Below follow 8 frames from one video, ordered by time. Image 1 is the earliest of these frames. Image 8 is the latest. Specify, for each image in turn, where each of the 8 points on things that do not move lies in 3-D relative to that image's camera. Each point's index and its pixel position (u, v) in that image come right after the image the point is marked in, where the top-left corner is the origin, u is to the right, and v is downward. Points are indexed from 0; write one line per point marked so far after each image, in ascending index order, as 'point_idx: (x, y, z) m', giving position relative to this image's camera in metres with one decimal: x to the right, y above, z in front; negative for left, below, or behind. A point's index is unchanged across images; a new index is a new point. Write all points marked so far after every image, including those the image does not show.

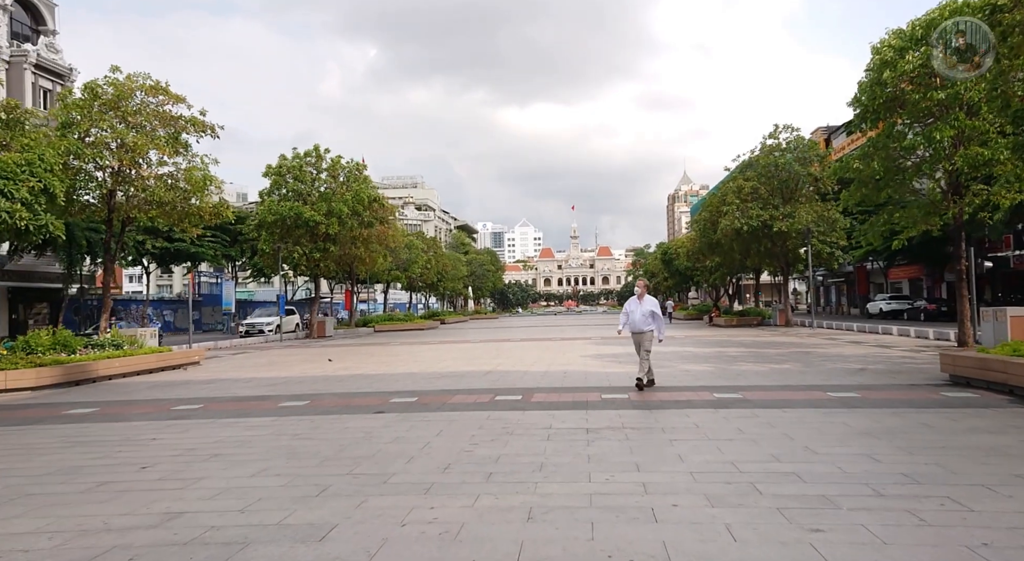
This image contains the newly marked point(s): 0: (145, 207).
0: (-11.4, +2.3, +19.8) m
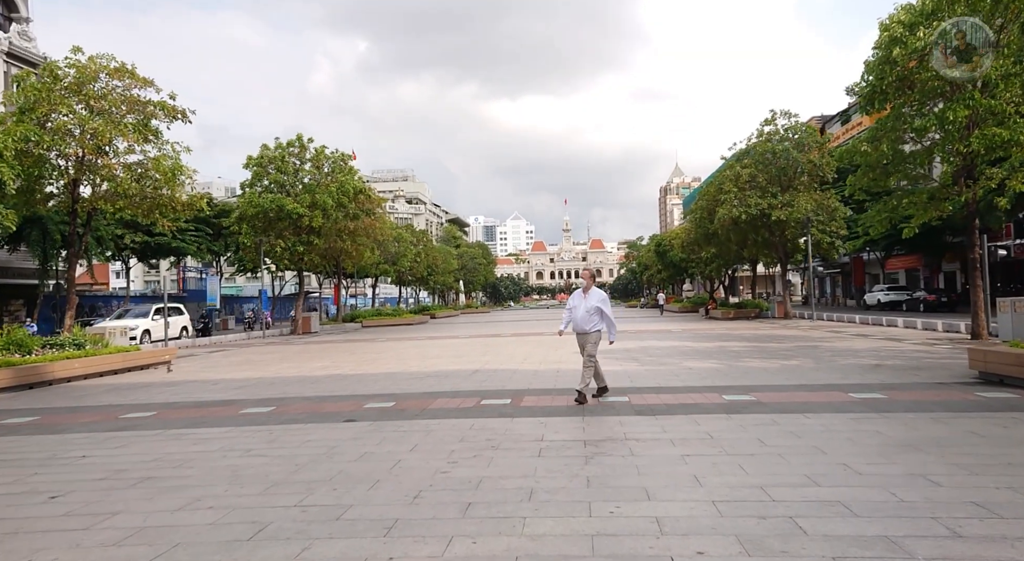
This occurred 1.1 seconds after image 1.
0: (-11.7, +2.4, +18.7) m
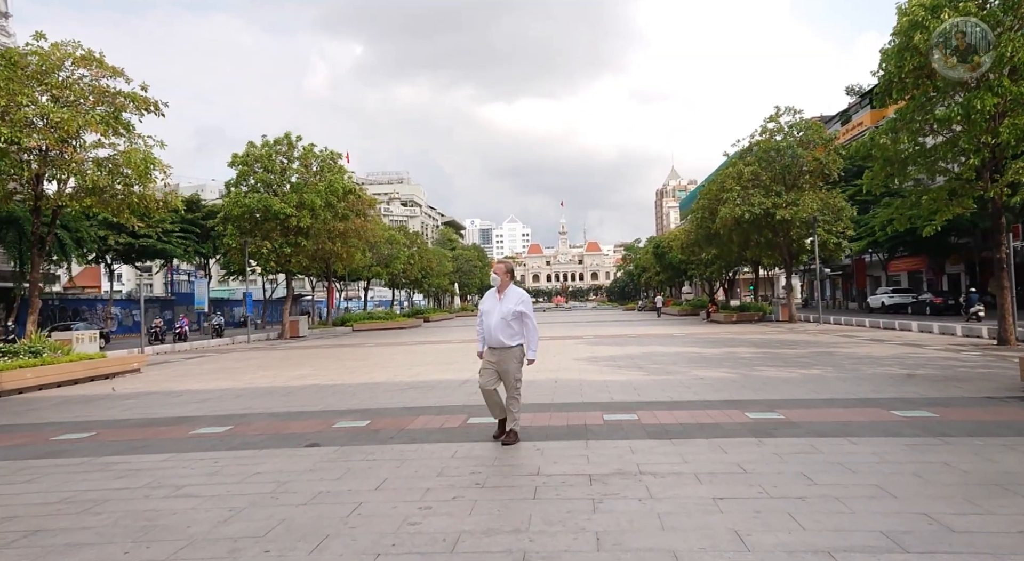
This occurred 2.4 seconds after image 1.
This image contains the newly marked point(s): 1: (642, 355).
0: (-11.9, +2.3, +17.5) m
1: (+3.3, -1.9, +16.3) m
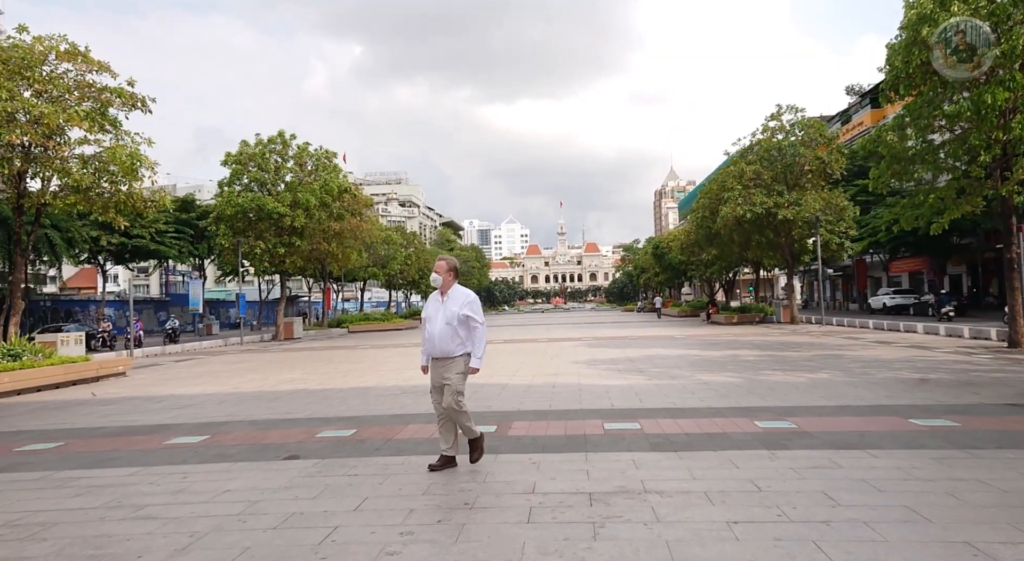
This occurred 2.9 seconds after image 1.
0: (-12.0, +2.3, +17.0) m
1: (+3.2, -1.9, +15.8) m
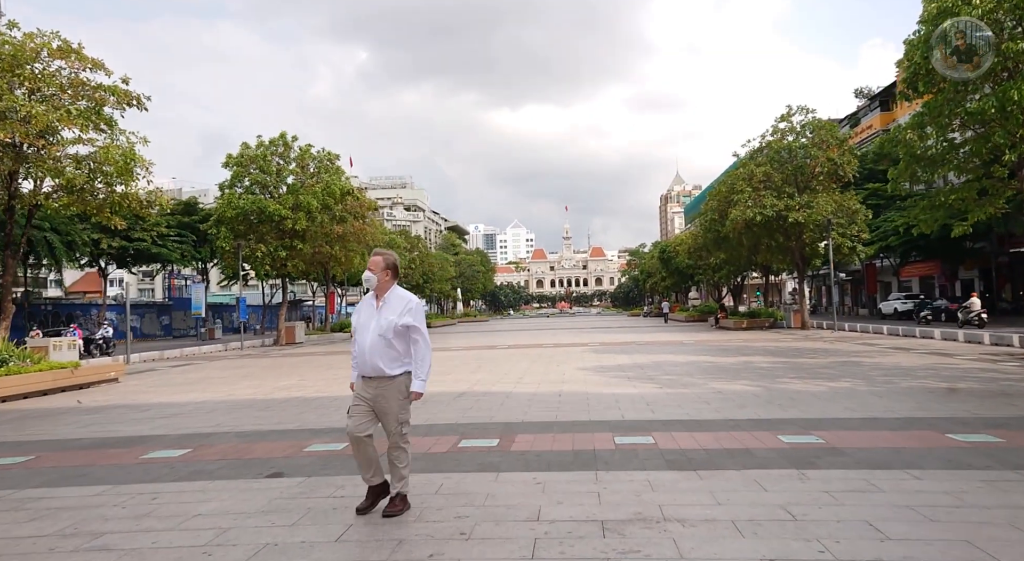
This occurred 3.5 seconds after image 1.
0: (-11.8, +2.2, +16.6) m
1: (+3.3, -2.0, +15.3) m
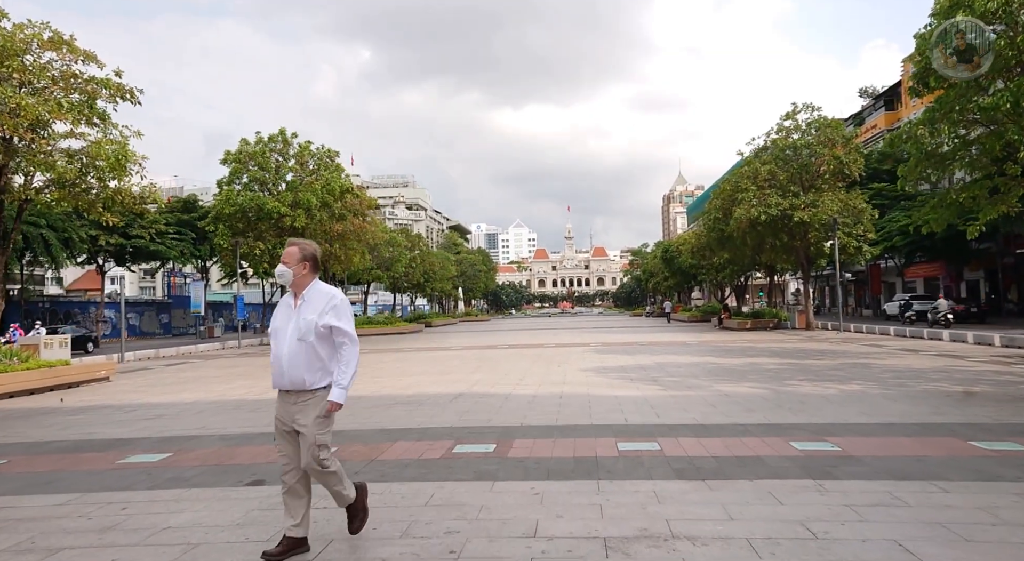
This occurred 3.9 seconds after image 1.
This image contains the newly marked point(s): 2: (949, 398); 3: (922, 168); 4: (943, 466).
0: (-11.8, +2.3, +16.3) m
1: (+3.3, -2.0, +14.9) m
2: (+6.1, -1.6, +9.0) m
3: (+10.0, +2.7, +15.7) m
4: (+3.6, -1.5, +5.3) m
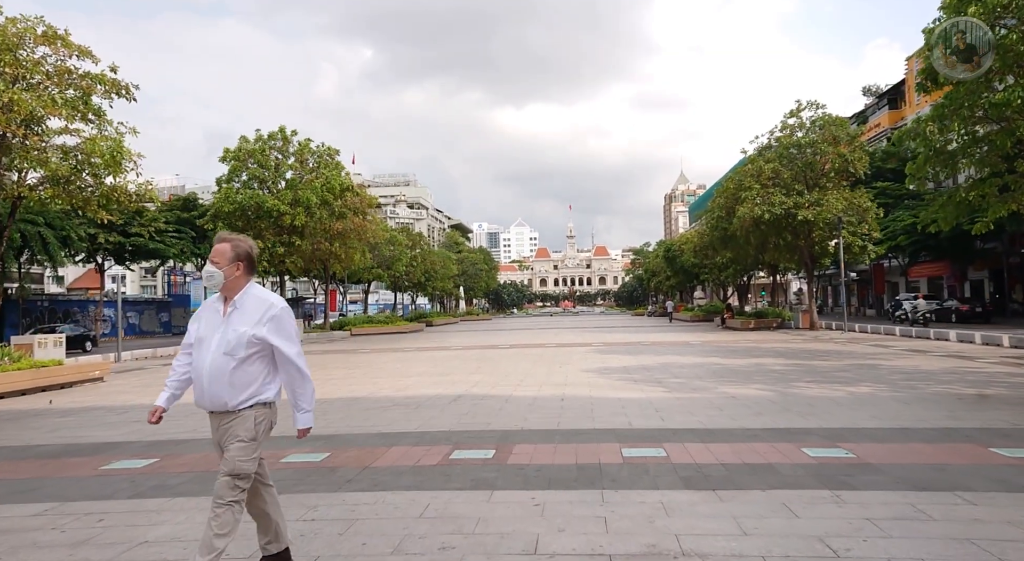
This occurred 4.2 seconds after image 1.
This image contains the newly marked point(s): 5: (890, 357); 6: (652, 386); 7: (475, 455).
0: (-11.8, +2.4, +16.1) m
1: (+3.3, -1.9, +14.6) m
2: (+6.1, -1.6, +8.7) m
3: (+10.0, +2.8, +15.4) m
4: (+3.6, -1.5, +5.0) m
5: (+9.1, -1.8, +15.5) m
6: (+2.5, -1.8, +11.2) m
7: (-0.4, -1.7, +6.2) m
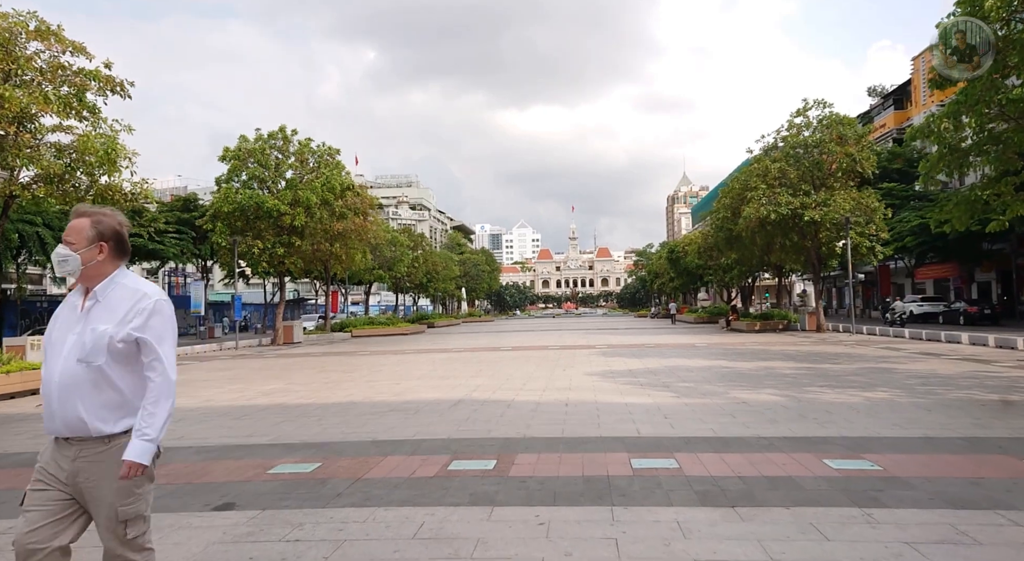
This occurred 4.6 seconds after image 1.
0: (-11.7, +2.3, +15.7) m
1: (+3.4, -2.0, +14.2) m
2: (+6.1, -1.6, +8.3) m
3: (+10.1, +2.7, +15.0) m
4: (+3.6, -1.5, +4.7) m
5: (+9.2, -1.9, +15.1) m
6: (+2.5, -1.8, +10.9) m
7: (-0.3, -1.7, +5.8) m
